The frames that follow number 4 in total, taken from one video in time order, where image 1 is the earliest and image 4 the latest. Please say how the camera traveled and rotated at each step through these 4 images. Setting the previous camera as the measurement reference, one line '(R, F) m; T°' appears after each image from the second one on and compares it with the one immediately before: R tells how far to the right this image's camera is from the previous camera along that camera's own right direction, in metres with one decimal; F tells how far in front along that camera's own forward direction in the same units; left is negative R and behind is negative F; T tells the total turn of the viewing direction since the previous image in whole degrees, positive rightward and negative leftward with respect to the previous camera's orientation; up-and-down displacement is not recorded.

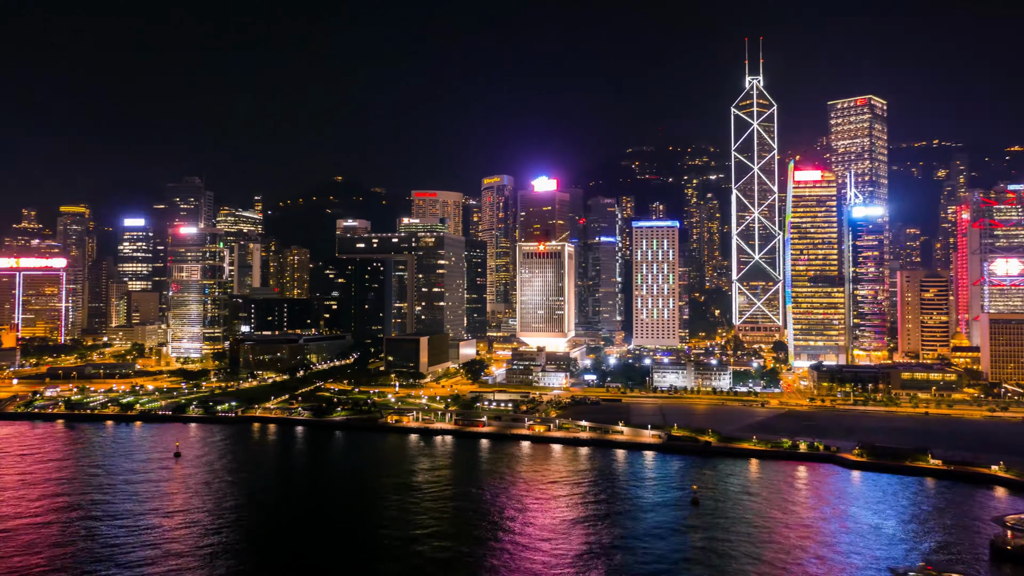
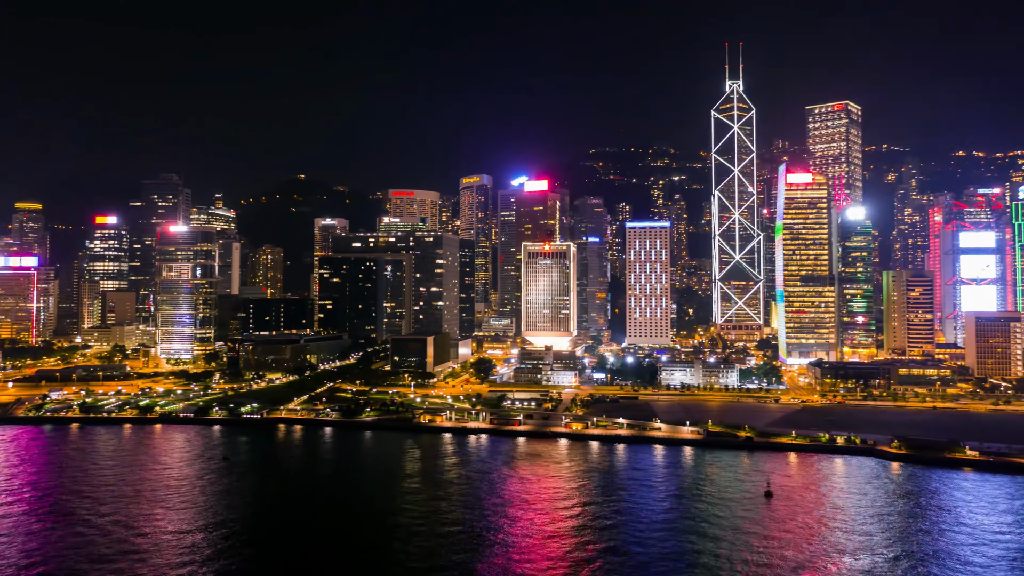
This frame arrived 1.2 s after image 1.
(-3.7, 0.0) m; +3°
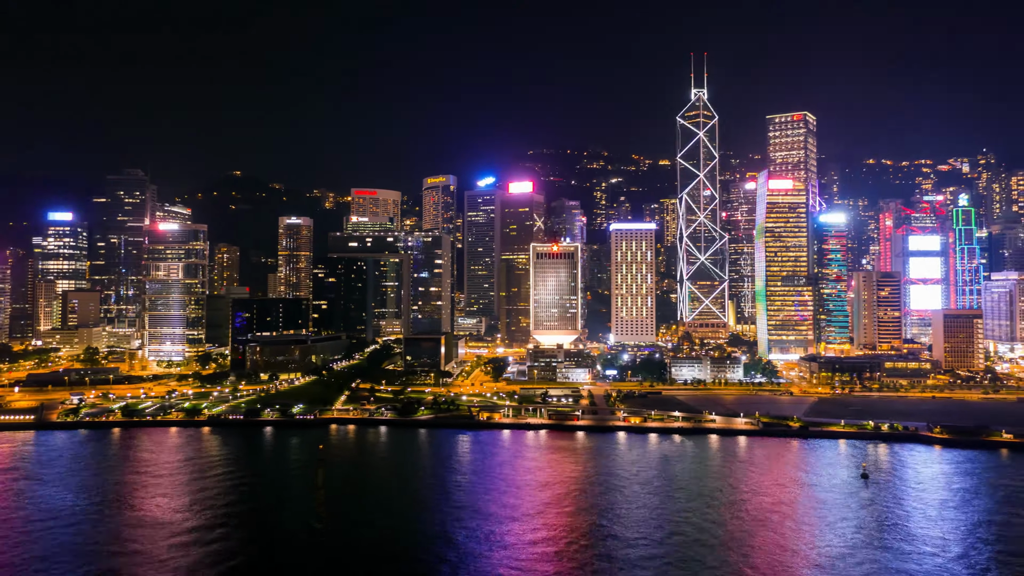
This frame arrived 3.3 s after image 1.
(-6.4, -0.7) m; +6°
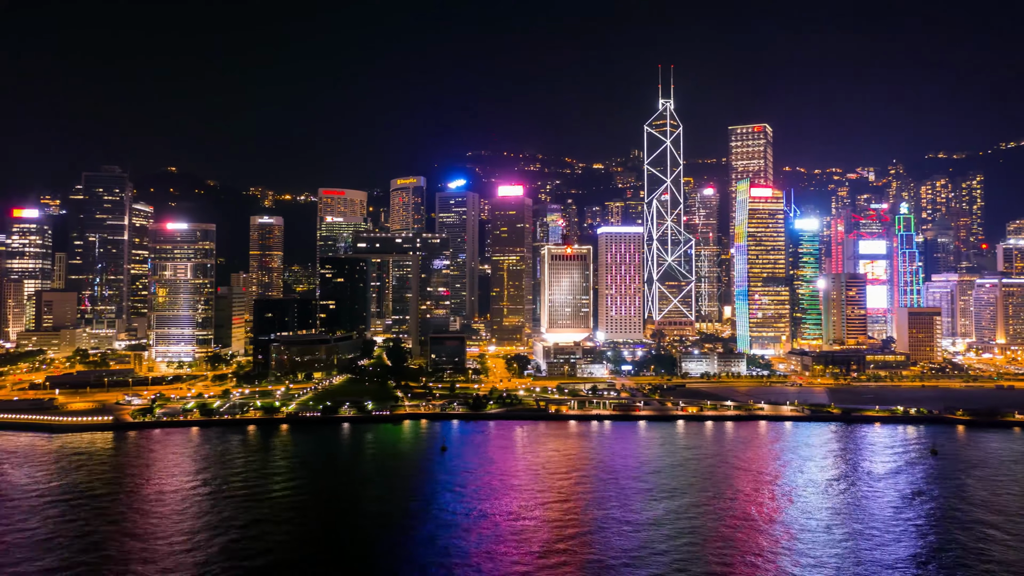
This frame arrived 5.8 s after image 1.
(-7.4, -1.9) m; +6°
